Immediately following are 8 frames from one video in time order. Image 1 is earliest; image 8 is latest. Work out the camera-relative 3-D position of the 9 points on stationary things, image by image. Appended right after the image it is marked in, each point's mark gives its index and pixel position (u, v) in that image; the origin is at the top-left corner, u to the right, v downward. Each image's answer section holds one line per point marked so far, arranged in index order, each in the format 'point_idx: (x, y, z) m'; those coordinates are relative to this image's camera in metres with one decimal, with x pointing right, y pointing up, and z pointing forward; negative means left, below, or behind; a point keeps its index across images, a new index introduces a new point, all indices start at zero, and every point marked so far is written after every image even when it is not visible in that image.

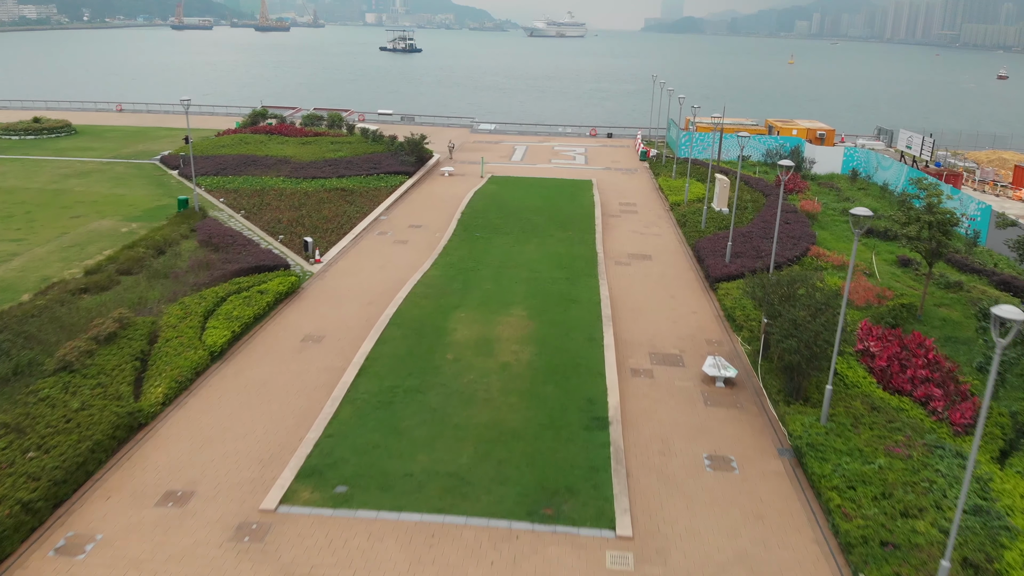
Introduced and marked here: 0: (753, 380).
0: (+4.7, -1.8, +15.6) m
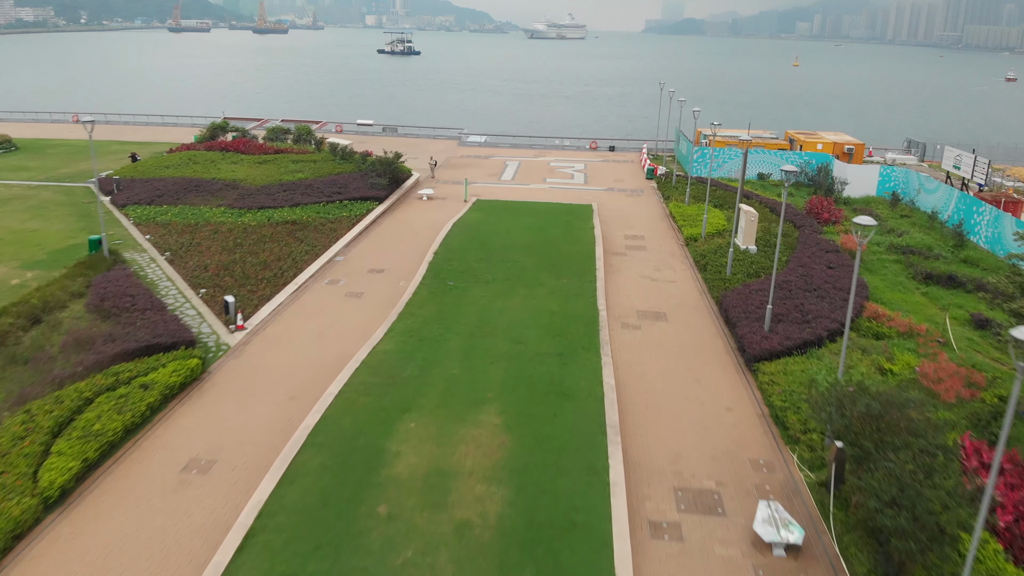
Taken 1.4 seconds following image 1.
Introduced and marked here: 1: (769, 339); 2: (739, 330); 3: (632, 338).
0: (+4.2, -3.4, +10.8) m
1: (+5.3, -1.1, +16.6) m
2: (+4.9, -0.9, +17.3) m
3: (+2.7, -1.1, +17.7) m
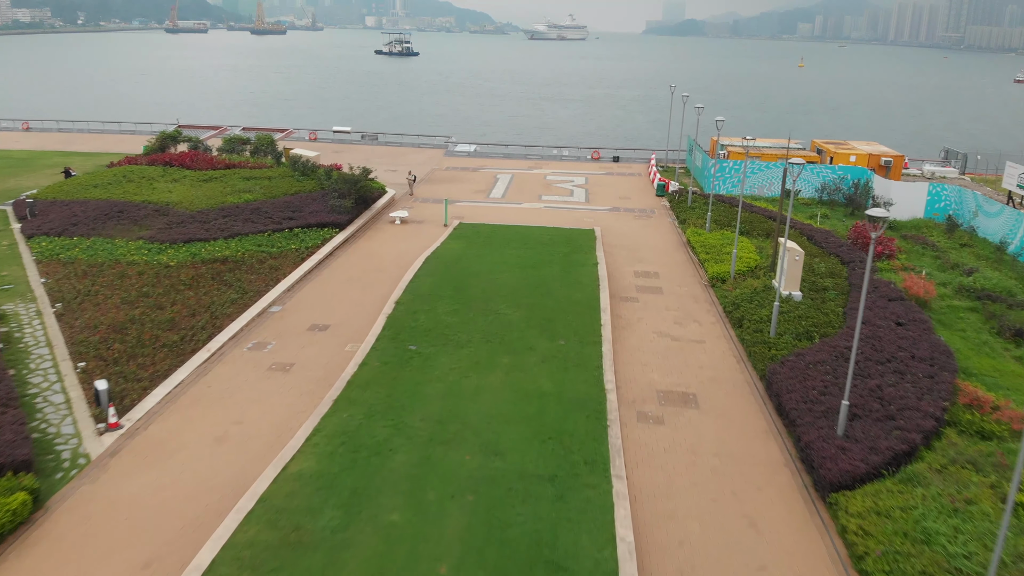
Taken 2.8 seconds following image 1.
0: (+3.8, -4.7, +6.0) m
1: (+4.9, -2.4, +11.8) m
2: (+4.5, -2.2, +12.5) m
3: (+2.2, -2.4, +12.9) m
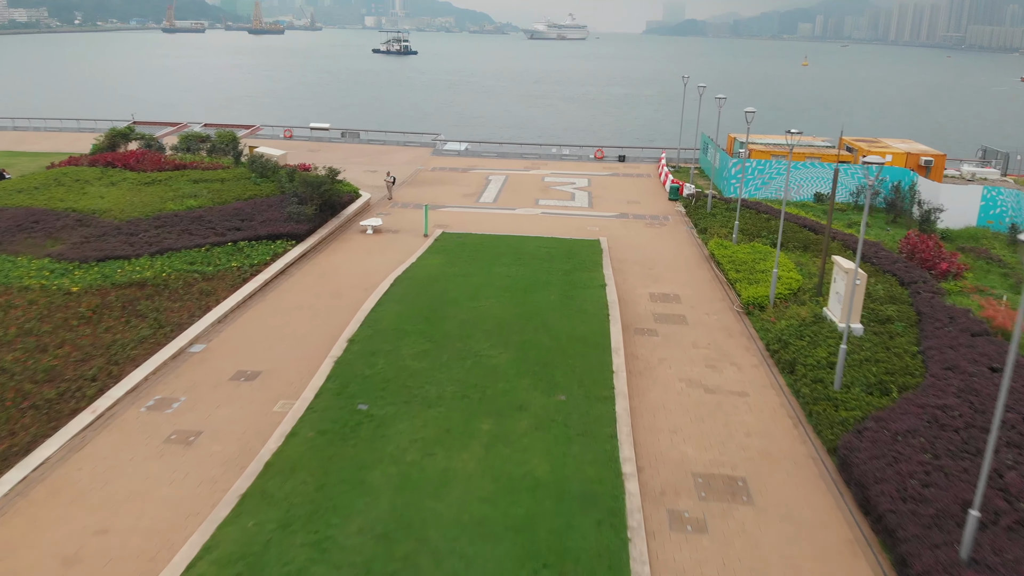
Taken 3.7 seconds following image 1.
0: (+3.5, -5.3, +2.1) m
1: (+4.7, -3.0, +7.9) m
2: (+4.2, -2.8, +8.6) m
3: (+2.0, -3.0, +9.0) m
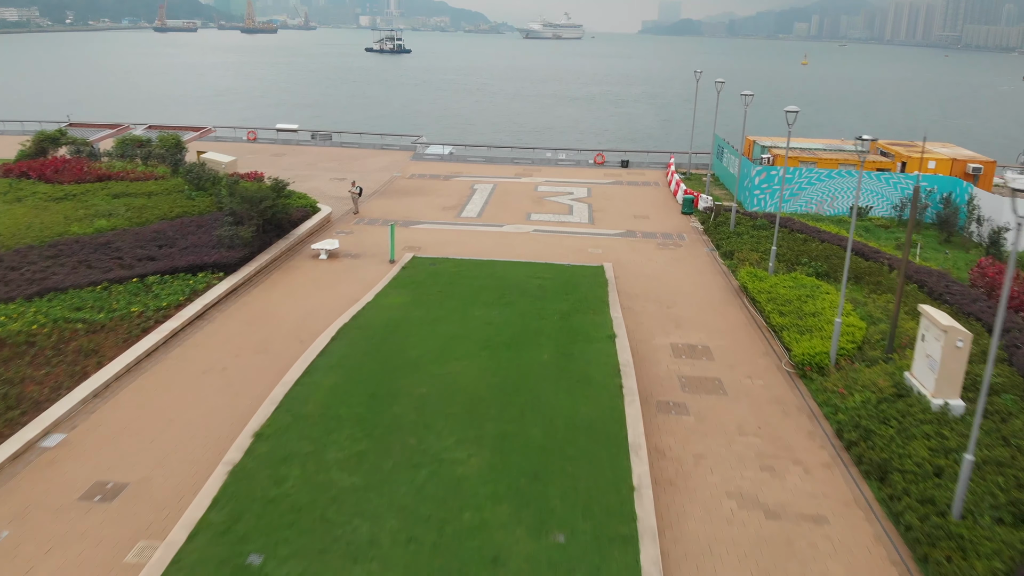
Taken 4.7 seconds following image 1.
0: (+3.3, -6.2, -1.9) m
1: (+4.4, -3.9, +4.0) m
2: (+4.0, -3.7, +4.7) m
3: (+1.7, -3.9, +5.1) m
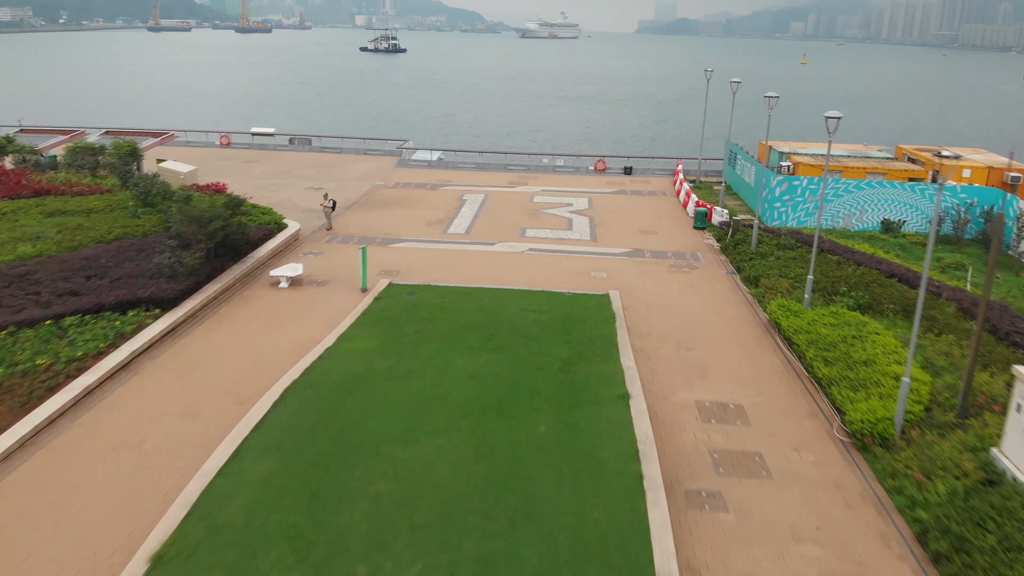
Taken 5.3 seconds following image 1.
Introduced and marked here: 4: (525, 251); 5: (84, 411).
0: (+3.2, -6.8, -4.3) m
1: (+4.3, -4.5, +1.6) m
2: (+3.8, -4.3, +2.2) m
3: (+1.6, -4.5, +2.6) m
4: (+0.3, +0.8, +19.2) m
5: (-5.7, -1.6, +10.8) m
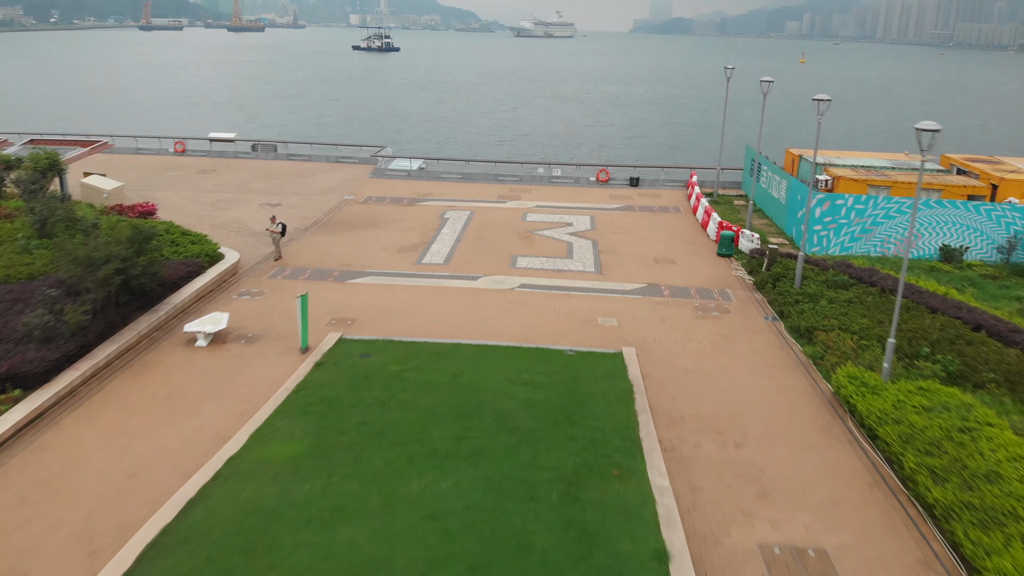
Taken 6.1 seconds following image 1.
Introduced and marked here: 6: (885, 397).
0: (+3.1, -7.7, -7.8) m
1: (+4.2, -5.4, -1.9) m
2: (+3.7, -5.2, -1.3) m
3: (+1.5, -5.4, -0.8) m
4: (+0.1, -0.1, +15.7) m
5: (-5.9, -2.5, +7.3) m
6: (+4.7, -1.4, +10.4) m
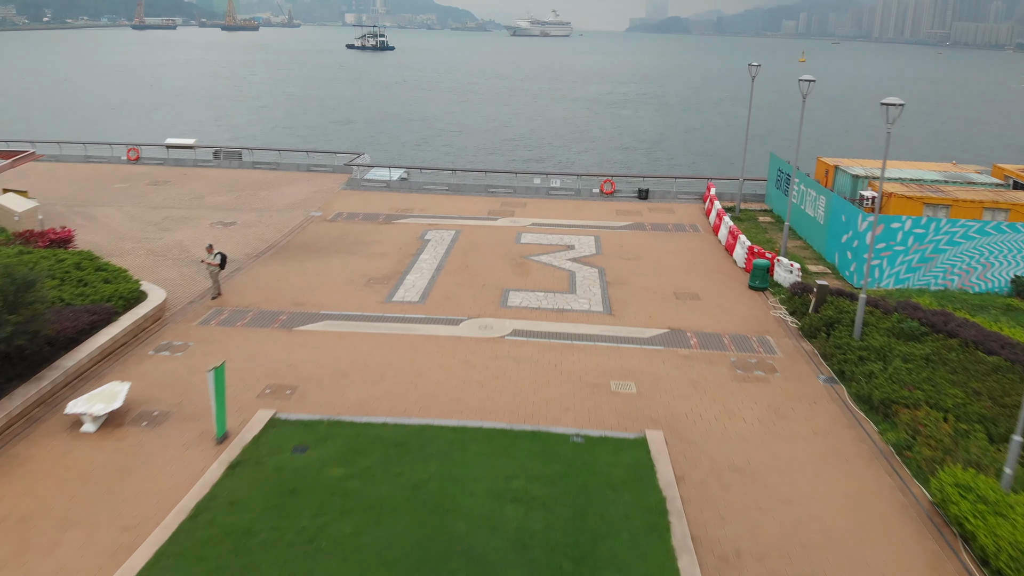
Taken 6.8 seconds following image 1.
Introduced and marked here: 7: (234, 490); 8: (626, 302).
0: (+3.1, -8.5, -10.7) m
1: (+4.1, -6.2, -4.8) m
2: (+3.6, -6.0, -4.2) m
3: (+1.4, -6.2, -3.8) m
4: (-0.1, -0.8, +12.8) m
5: (-6.0, -3.3, +4.3) m
6: (+4.6, -2.1, +7.4) m
7: (-2.6, -2.1, +8.1) m
8: (+2.0, -0.3, +14.5) m
